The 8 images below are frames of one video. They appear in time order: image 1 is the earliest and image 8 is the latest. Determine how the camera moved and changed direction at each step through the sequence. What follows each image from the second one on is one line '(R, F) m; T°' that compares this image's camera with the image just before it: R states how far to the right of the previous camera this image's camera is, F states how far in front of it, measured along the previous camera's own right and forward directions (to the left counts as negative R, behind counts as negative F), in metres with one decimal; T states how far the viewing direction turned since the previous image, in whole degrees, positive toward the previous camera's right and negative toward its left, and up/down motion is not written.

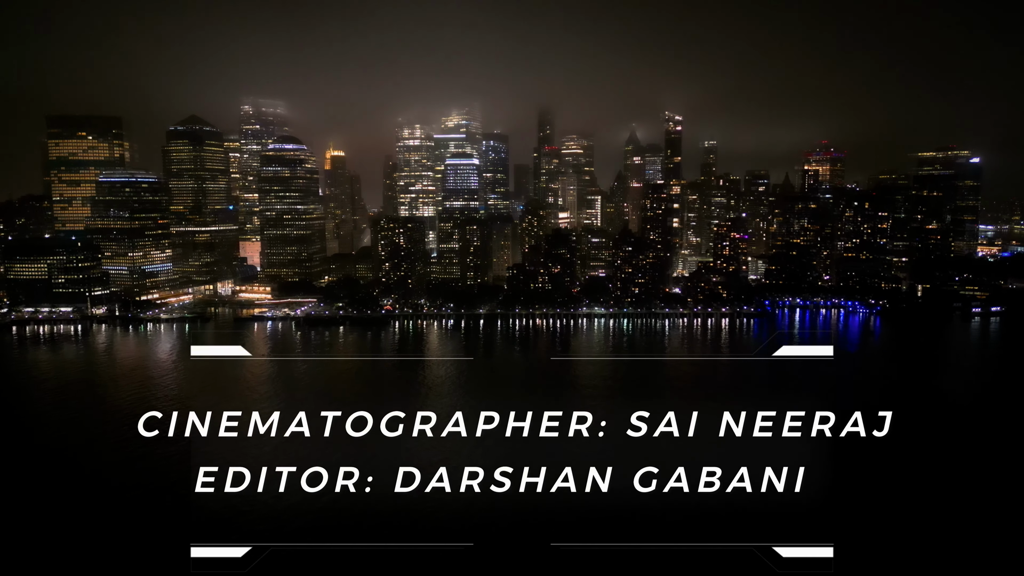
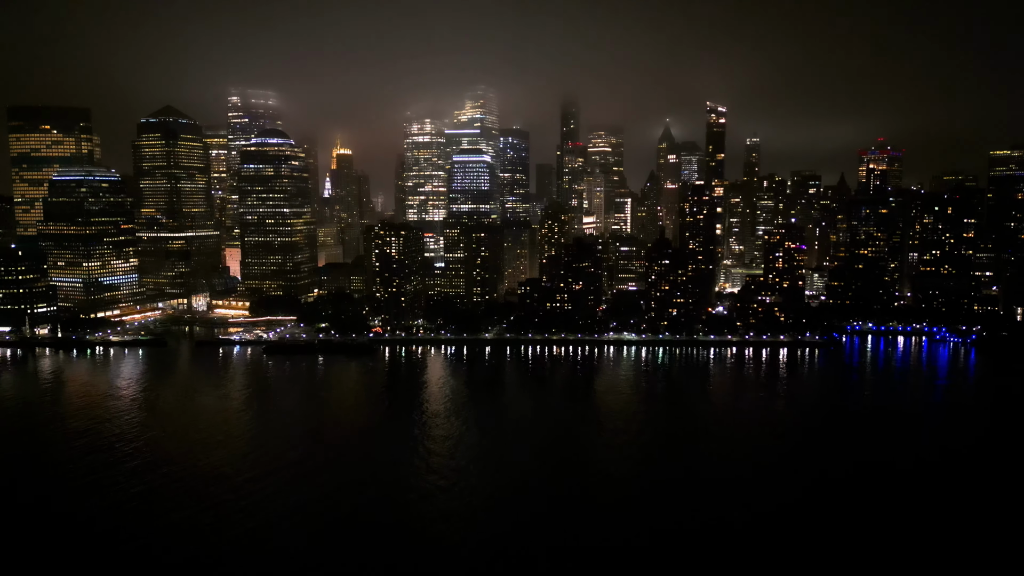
(+0.6, +5.8) m; -2°
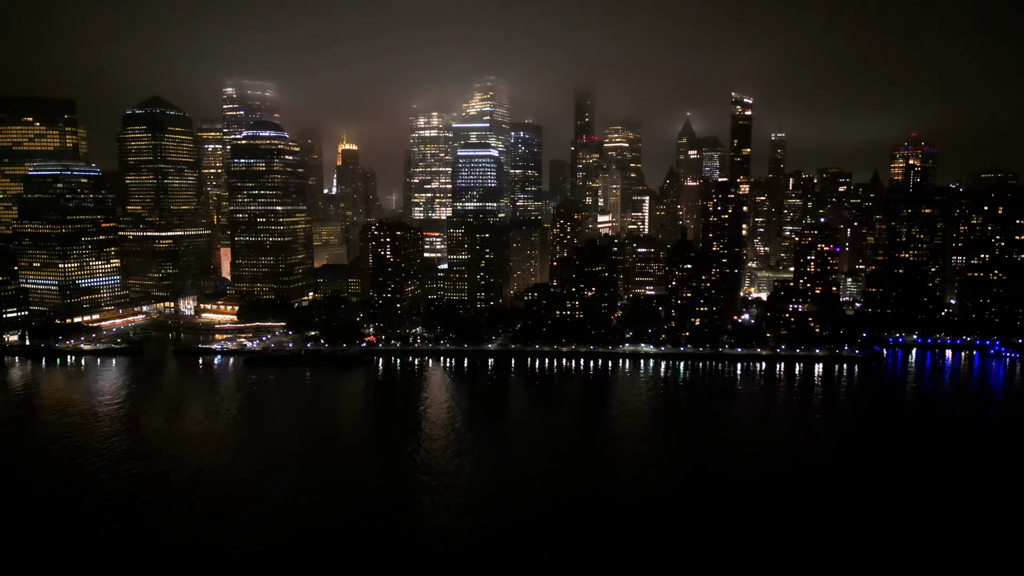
(+0.4, +2.7) m; -1°
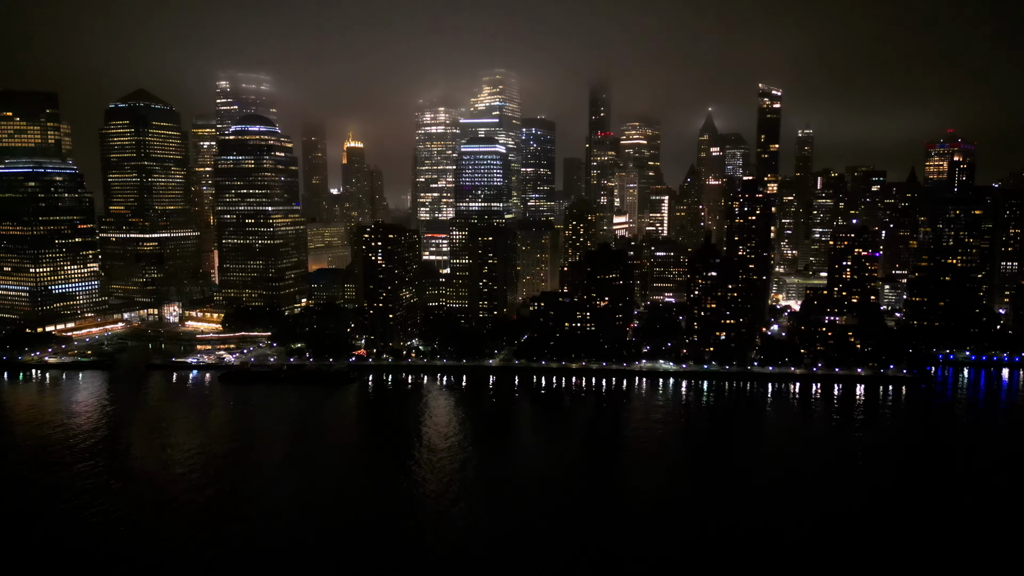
(+0.4, +2.7) m; -1°
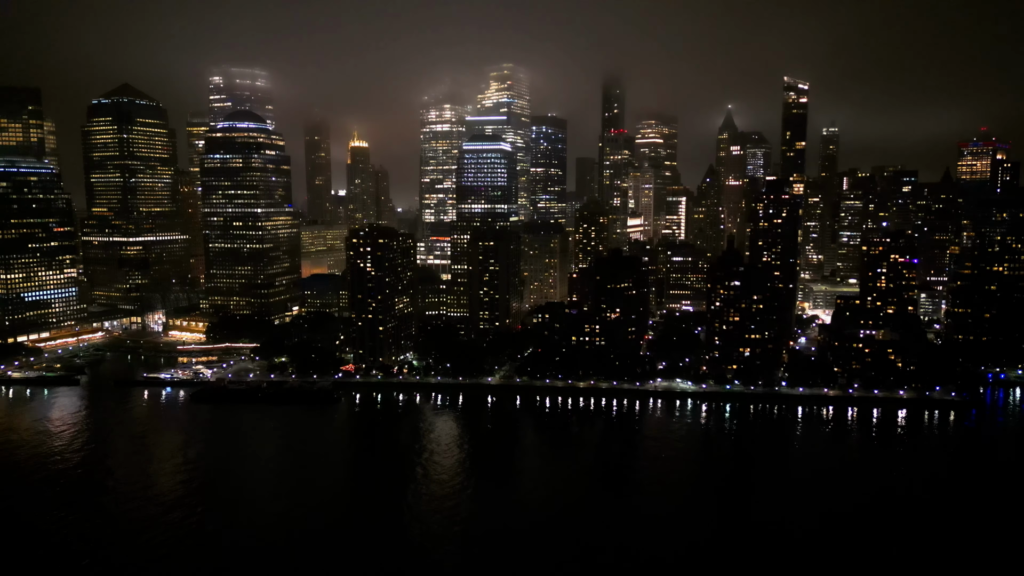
(+0.4, +2.2) m; -1°
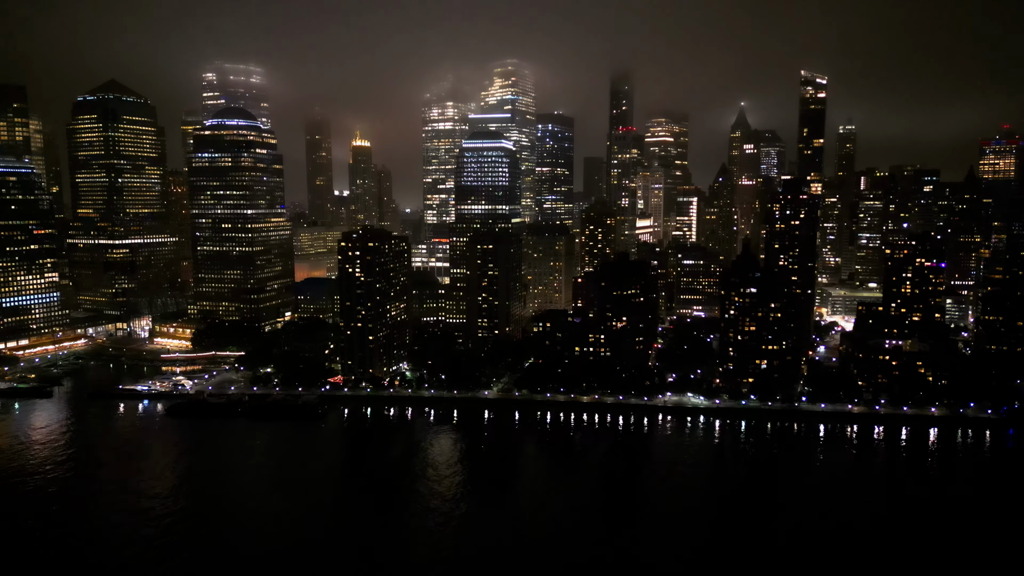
(+0.3, +1.5) m; -1°
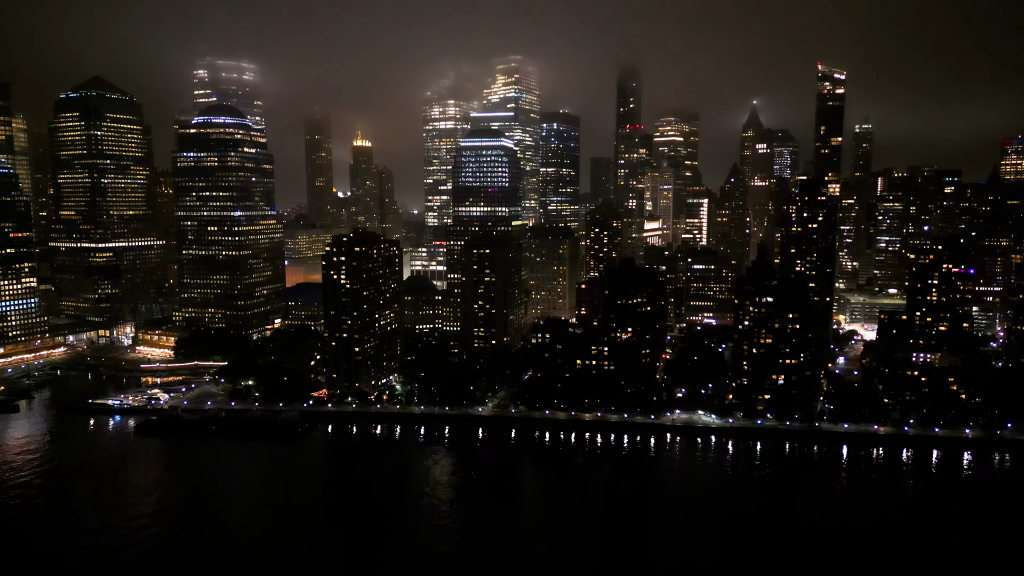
(+0.3, +1.5) m; -1°
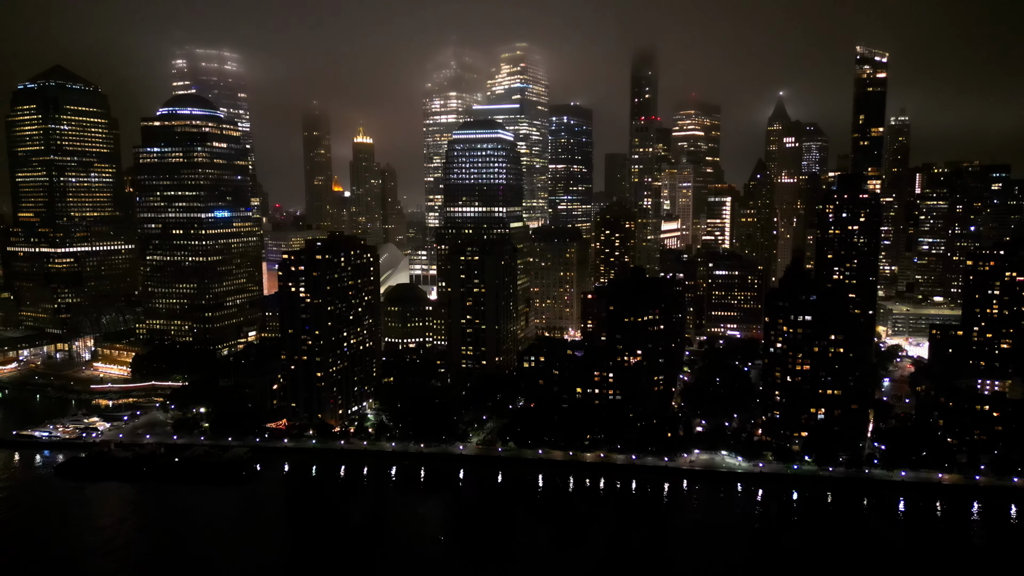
(+0.7, +3.0) m; -2°
